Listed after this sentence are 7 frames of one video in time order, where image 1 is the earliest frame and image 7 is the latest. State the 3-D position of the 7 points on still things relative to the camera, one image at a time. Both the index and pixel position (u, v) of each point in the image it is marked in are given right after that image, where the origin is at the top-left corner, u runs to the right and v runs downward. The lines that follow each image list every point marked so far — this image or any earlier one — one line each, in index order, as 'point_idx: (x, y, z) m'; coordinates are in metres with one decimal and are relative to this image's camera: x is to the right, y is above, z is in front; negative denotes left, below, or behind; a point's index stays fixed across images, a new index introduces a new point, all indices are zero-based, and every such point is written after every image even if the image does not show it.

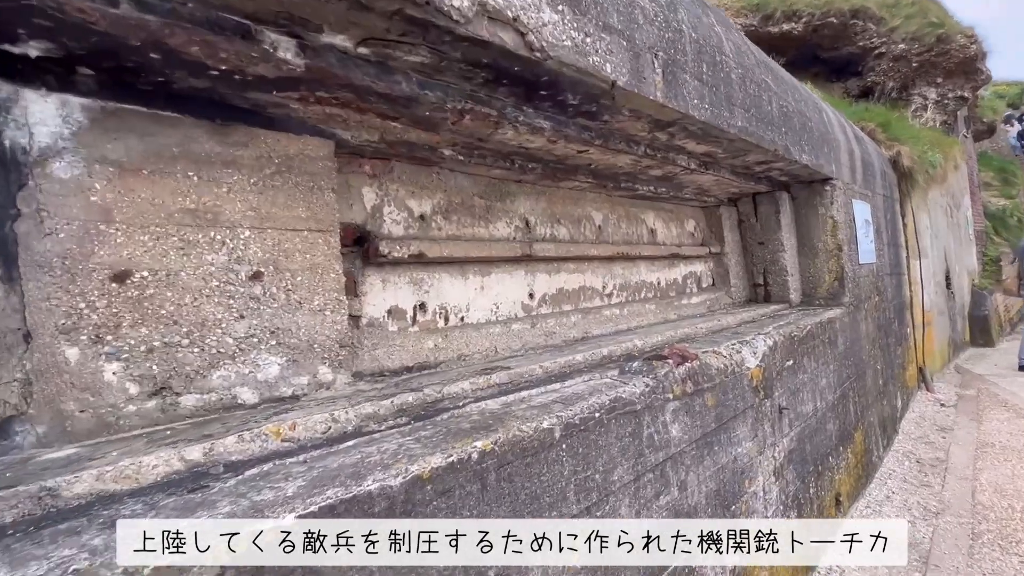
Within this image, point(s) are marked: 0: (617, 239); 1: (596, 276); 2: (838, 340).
0: (+0.9, +0.4, +4.1) m
1: (+0.7, +0.1, +3.8) m
2: (+3.3, -0.5, +4.8) m
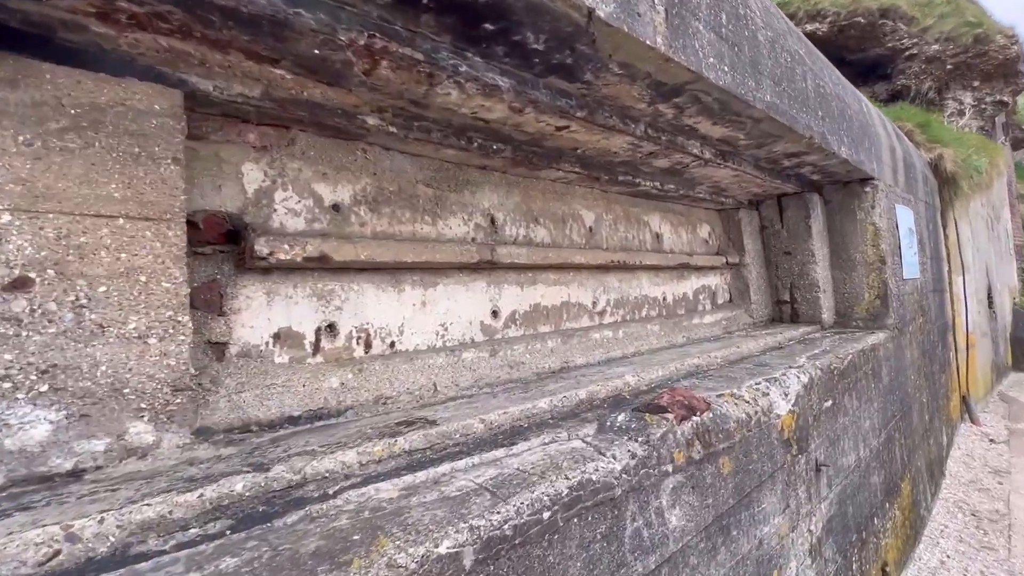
0: (+0.7, +0.3, +3.4) m
1: (+0.5, 0.0, +3.1) m
2: (+3.1, -0.7, +4.0) m
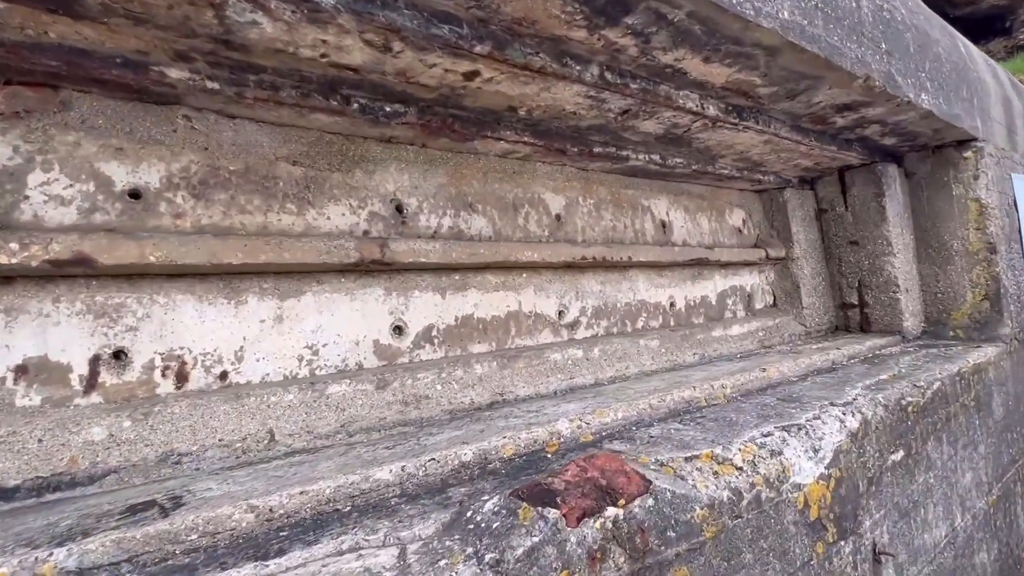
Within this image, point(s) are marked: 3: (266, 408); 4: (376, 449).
0: (+0.4, +0.3, +2.6) m
1: (+0.2, 0.0, +2.4) m
2: (+2.9, -0.7, +2.9) m
3: (-0.8, -0.4, +1.5) m
4: (-0.4, -0.5, +1.5) m
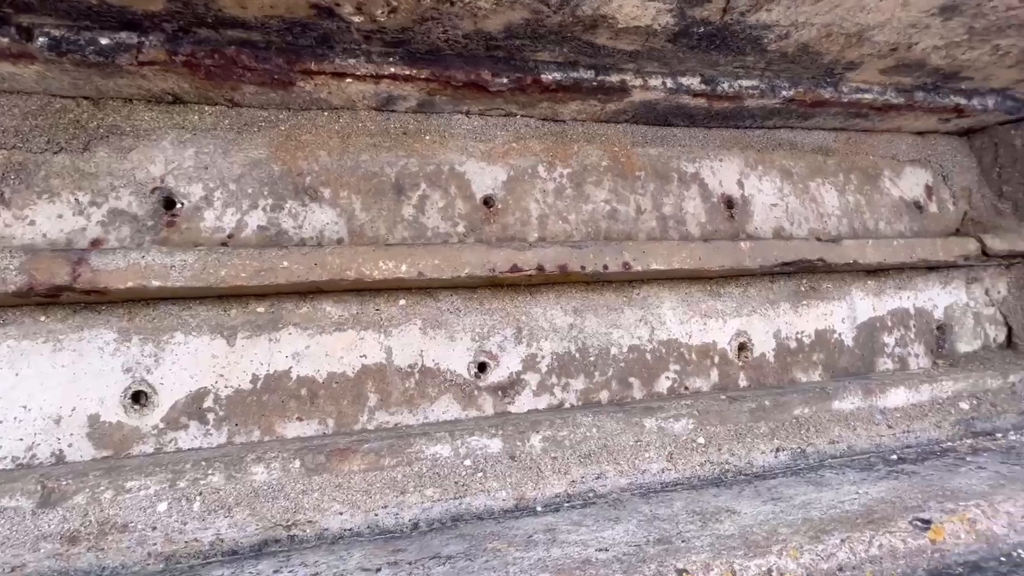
0: (+0.2, +0.2, +1.5) m
1: (-0.2, -0.1, +1.4) m
2: (+2.6, -0.8, +0.8) m
3: (-1.4, -0.5, +0.9) m
4: (-1.1, -0.6, +0.7) m
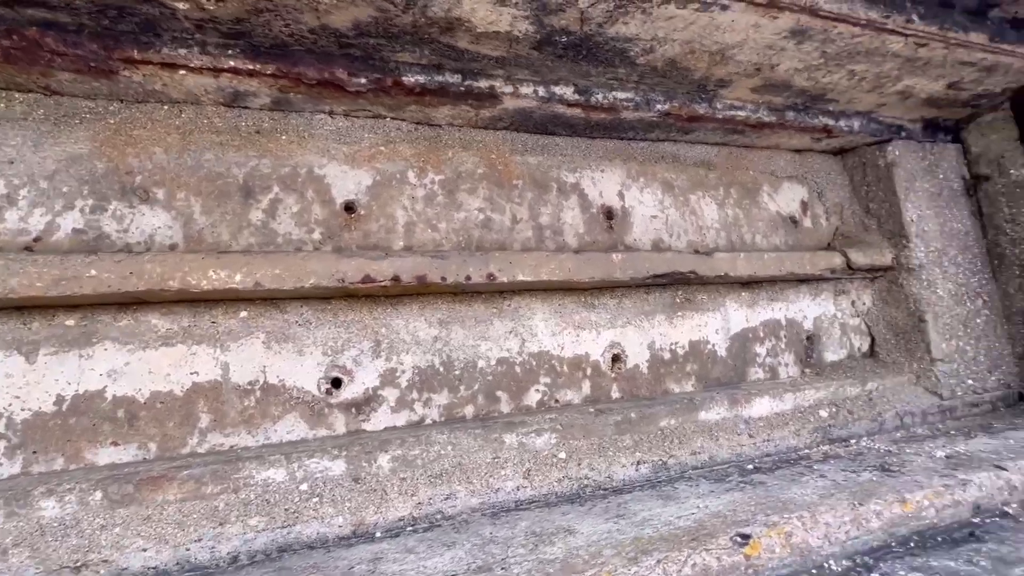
0: (-0.3, +0.1, +1.5) m
1: (-0.6, -0.2, +1.3) m
2: (+2.2, -0.8, +1.0) m
3: (-1.7, -0.5, +0.7) m
4: (-1.4, -0.6, +0.6) m
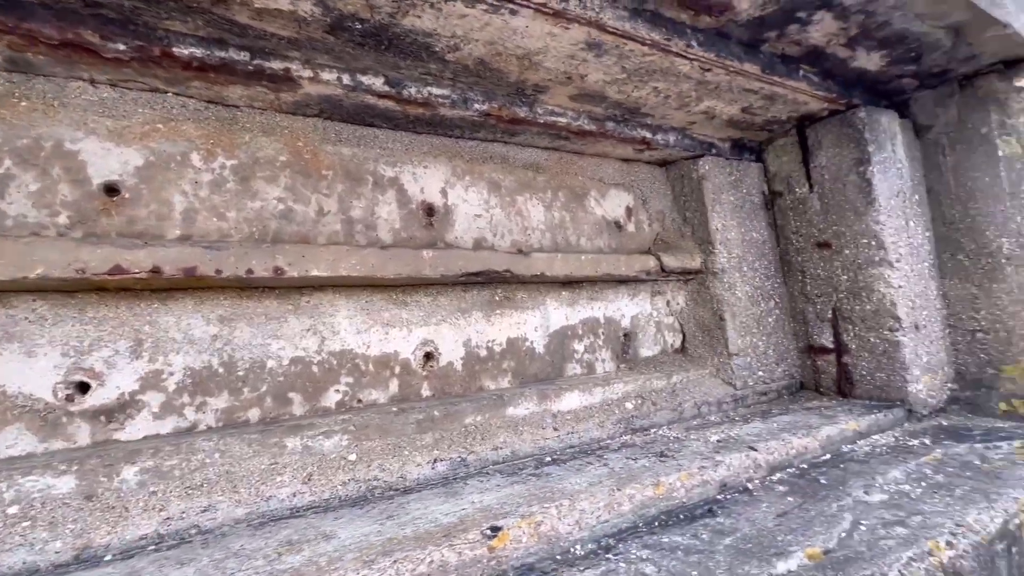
0: (-0.8, +0.2, +1.3) m
1: (-1.1, -0.2, +1.1) m
2: (+1.7, -0.8, +1.3) m
3: (-2.2, -0.5, +0.4) m
4: (-1.8, -0.6, +0.3) m
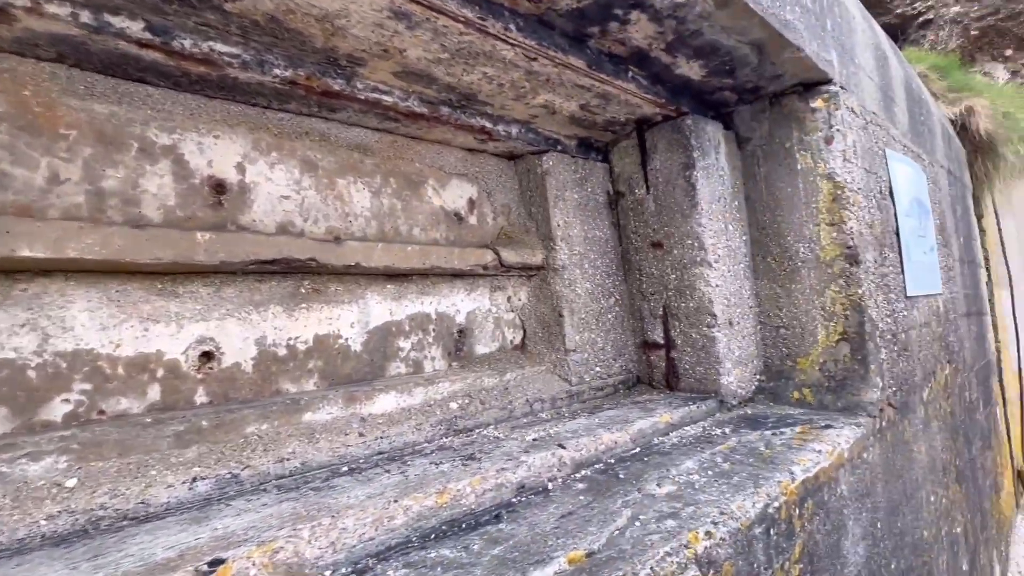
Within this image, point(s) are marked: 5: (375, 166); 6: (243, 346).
0: (-1.4, +0.2, +1.0) m
1: (-1.6, -0.1, +0.7) m
2: (+1.1, -0.8, +1.5) m
3: (-2.5, -0.4, -0.2) m
4: (-2.1, -0.5, -0.2) m
5: (-0.5, +0.5, +1.8) m
6: (-0.8, -0.2, +1.4) m
